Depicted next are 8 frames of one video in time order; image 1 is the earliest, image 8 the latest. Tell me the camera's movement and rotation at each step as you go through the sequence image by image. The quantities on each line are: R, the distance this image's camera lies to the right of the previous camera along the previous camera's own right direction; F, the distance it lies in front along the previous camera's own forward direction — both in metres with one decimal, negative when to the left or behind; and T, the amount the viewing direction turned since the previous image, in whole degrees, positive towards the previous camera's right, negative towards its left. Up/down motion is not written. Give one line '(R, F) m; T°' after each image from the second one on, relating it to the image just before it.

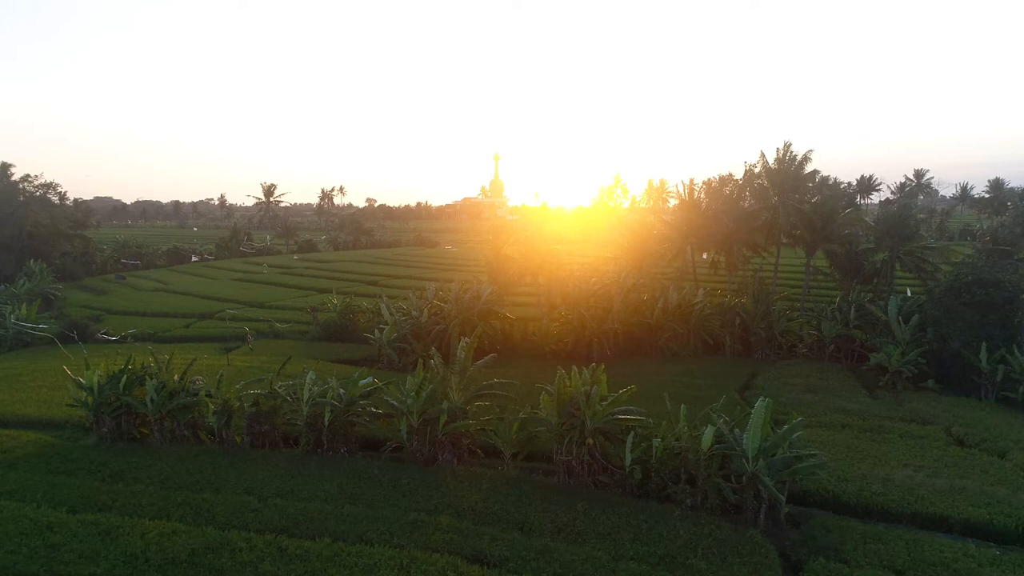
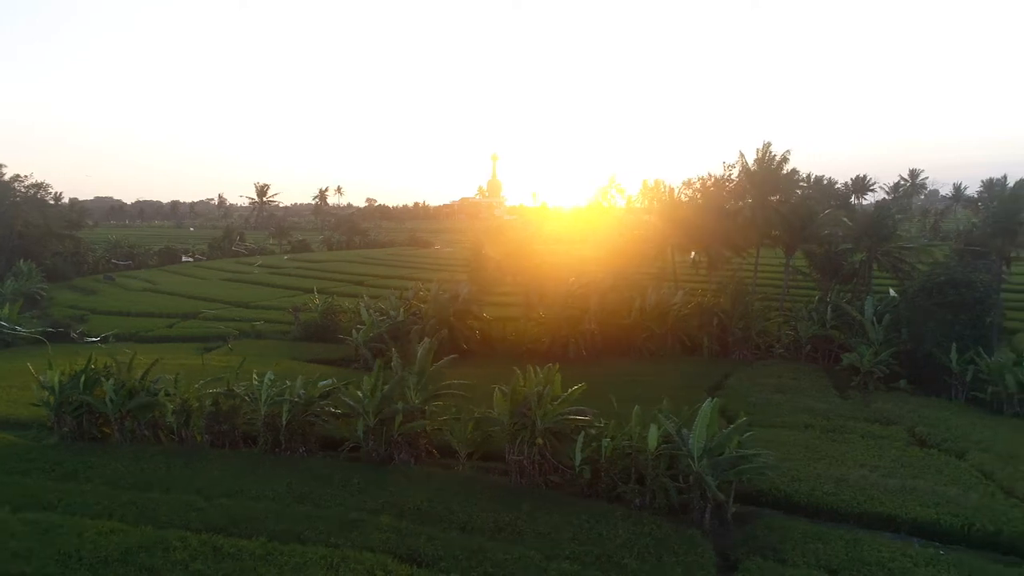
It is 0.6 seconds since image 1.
(+1.0, -0.1) m; 0°
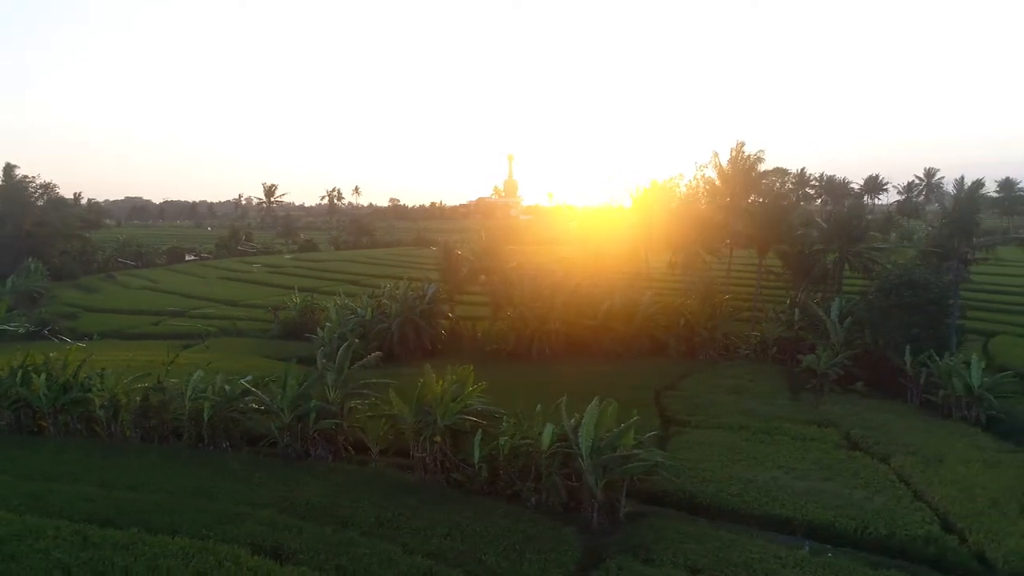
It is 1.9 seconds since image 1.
(+2.4, -0.1) m; -2°
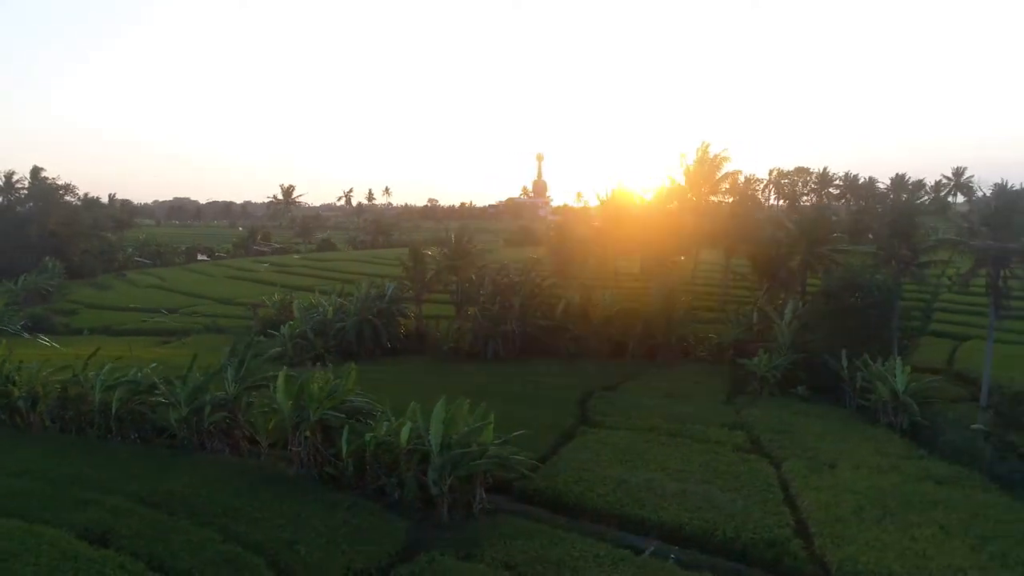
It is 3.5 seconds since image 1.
(+3.4, -0.2) m; -3°
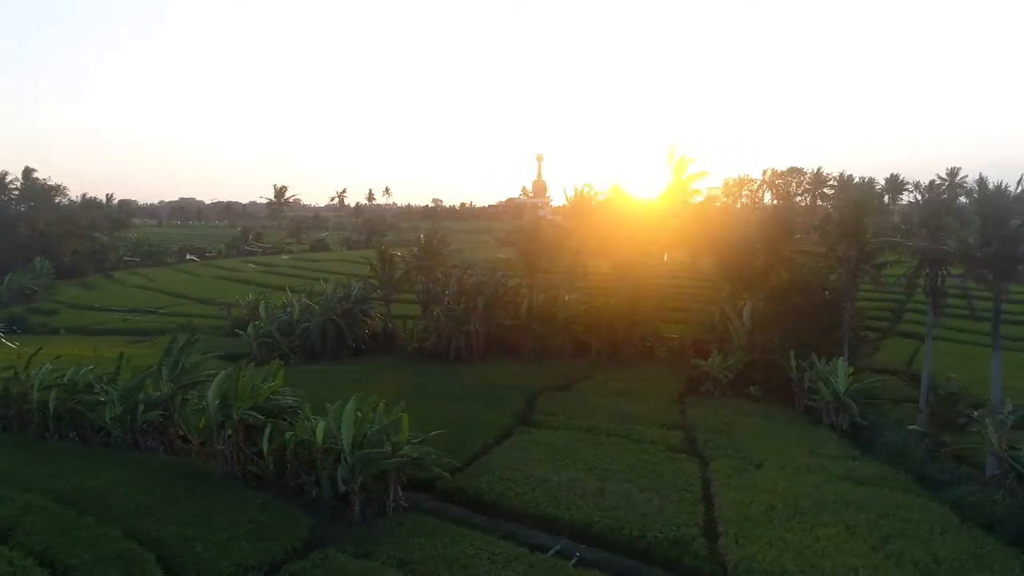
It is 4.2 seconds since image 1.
(+1.7, -0.1) m; -1°
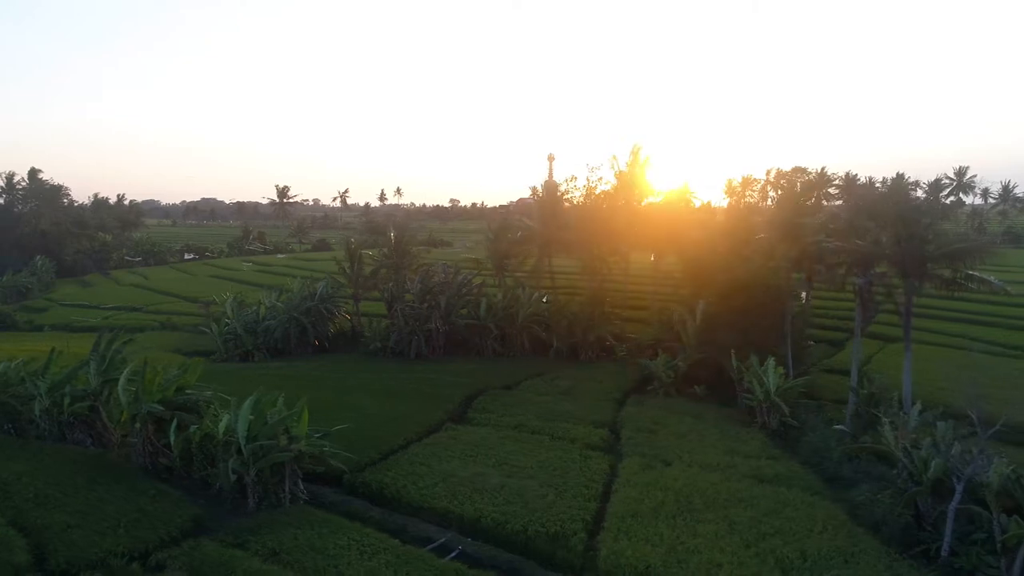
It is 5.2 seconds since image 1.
(+2.4, -0.2) m; -2°
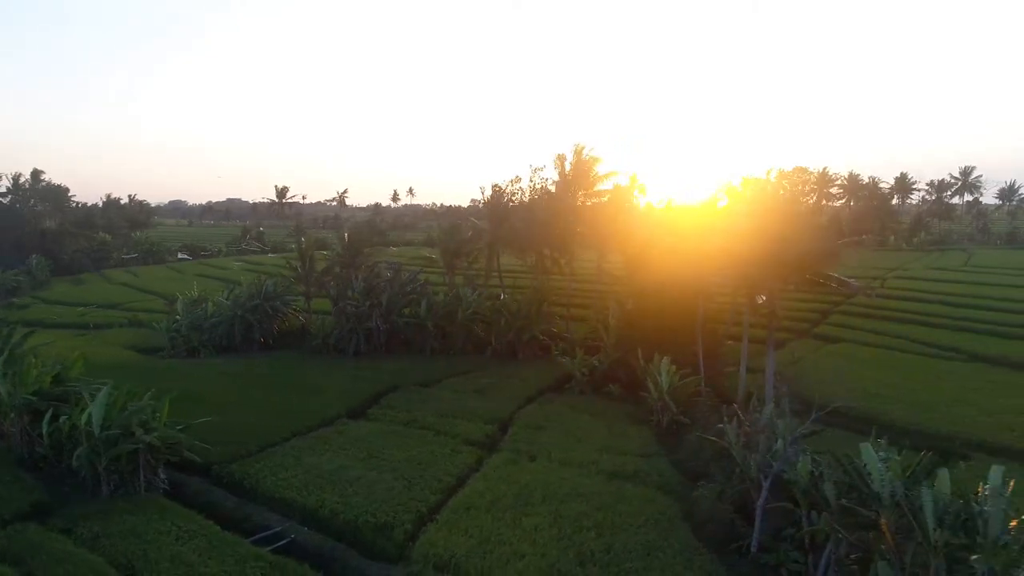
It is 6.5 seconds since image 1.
(+3.5, -0.3) m; -2°
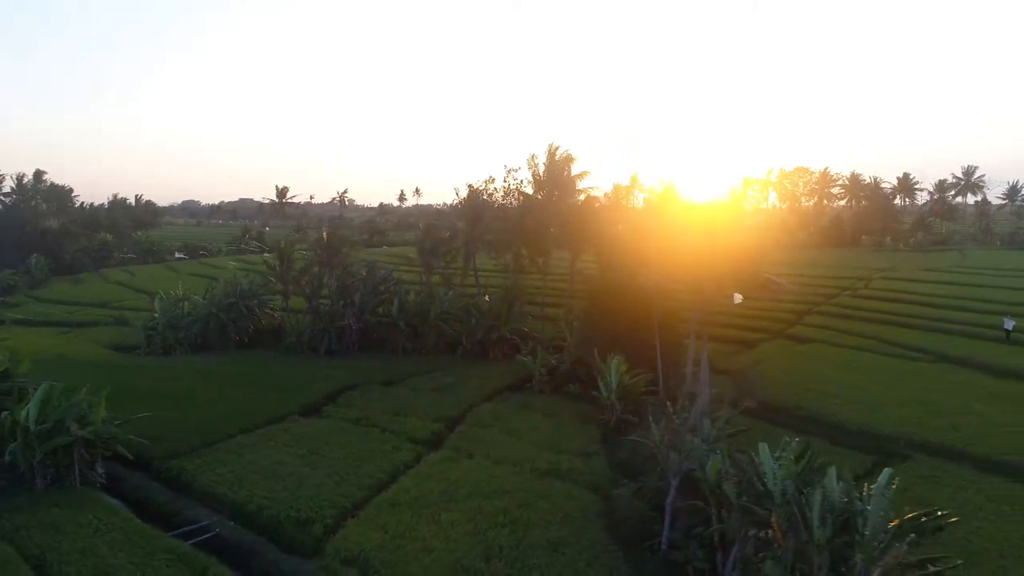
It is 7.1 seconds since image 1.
(+1.7, -0.1) m; -1°
